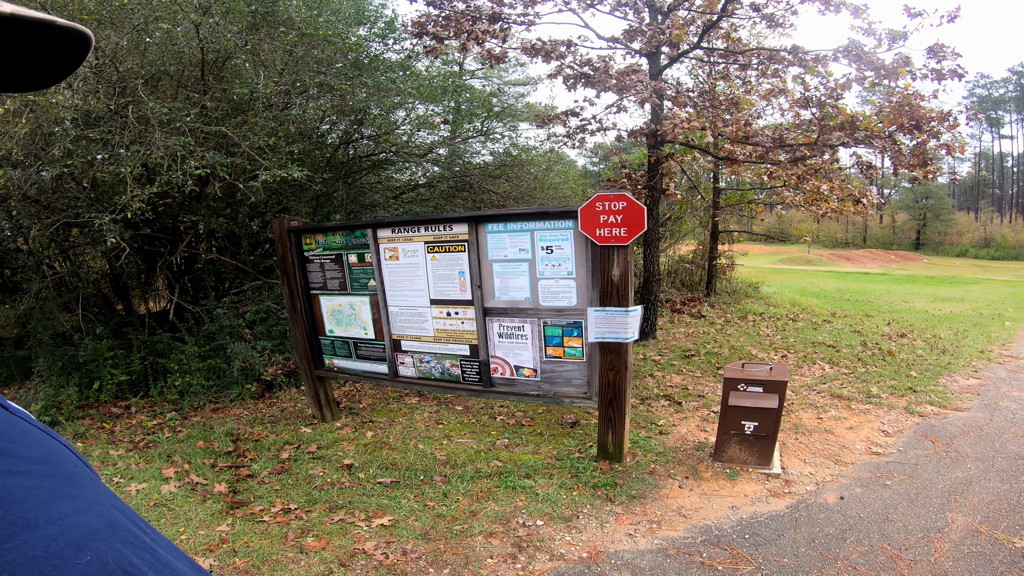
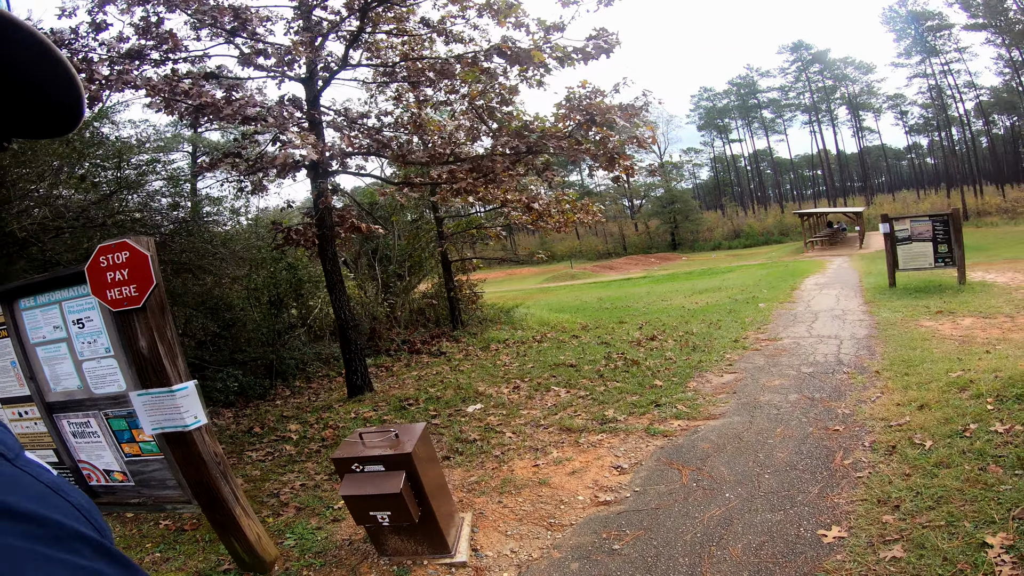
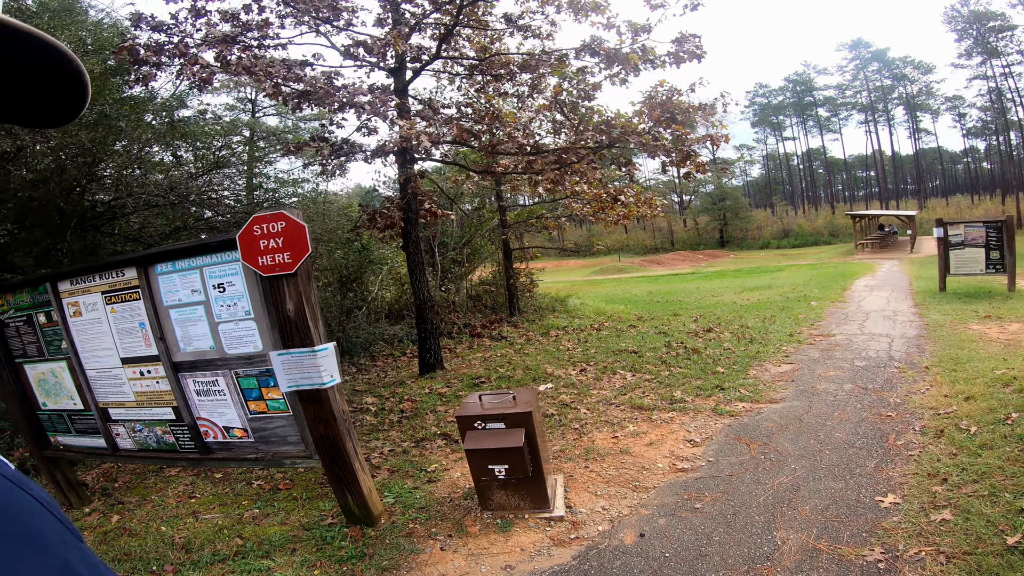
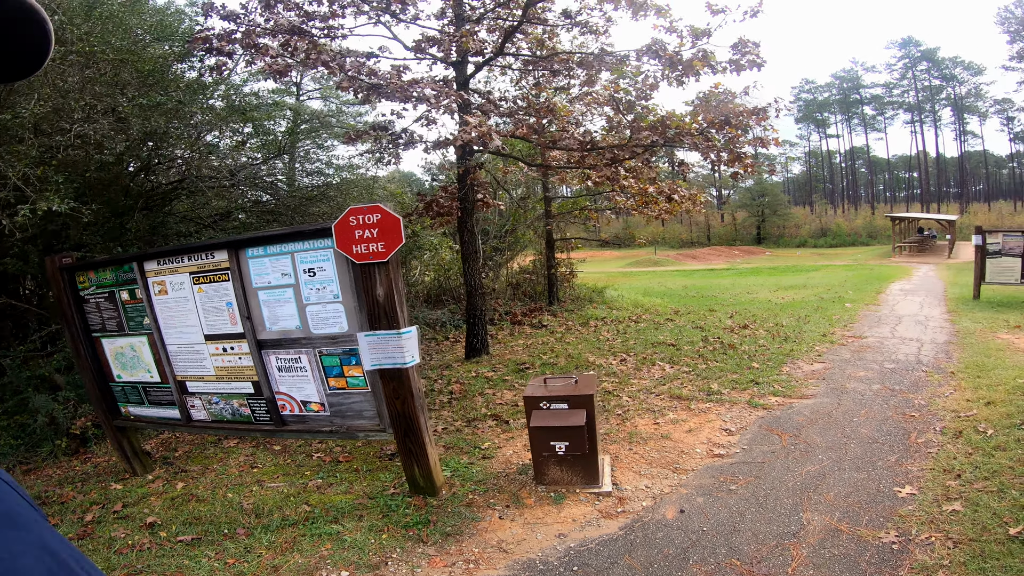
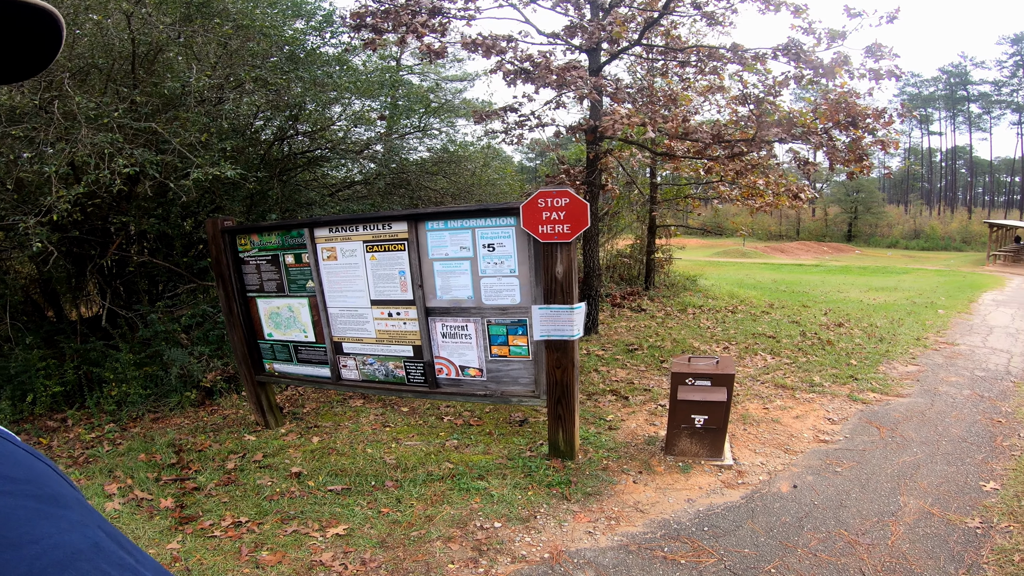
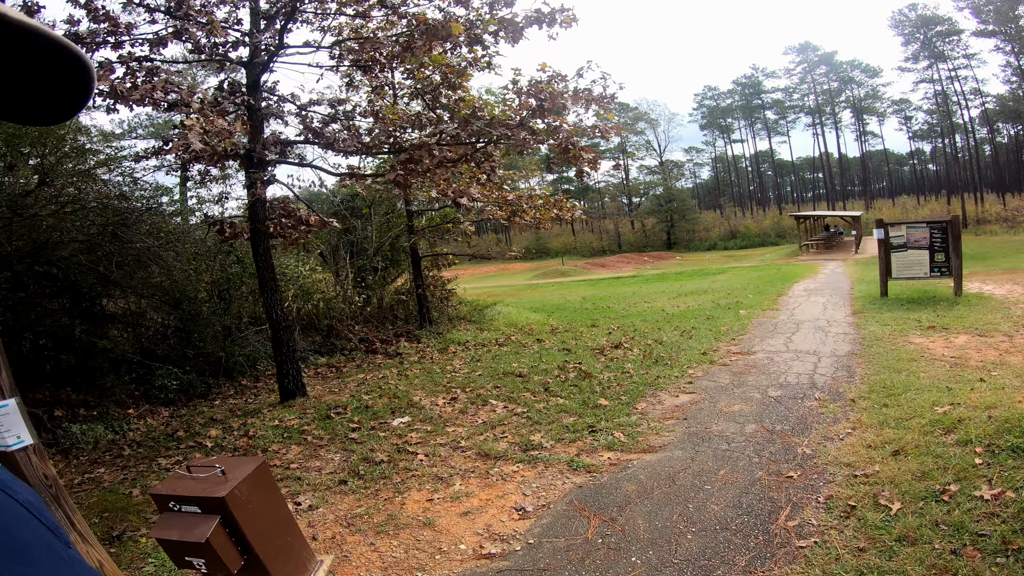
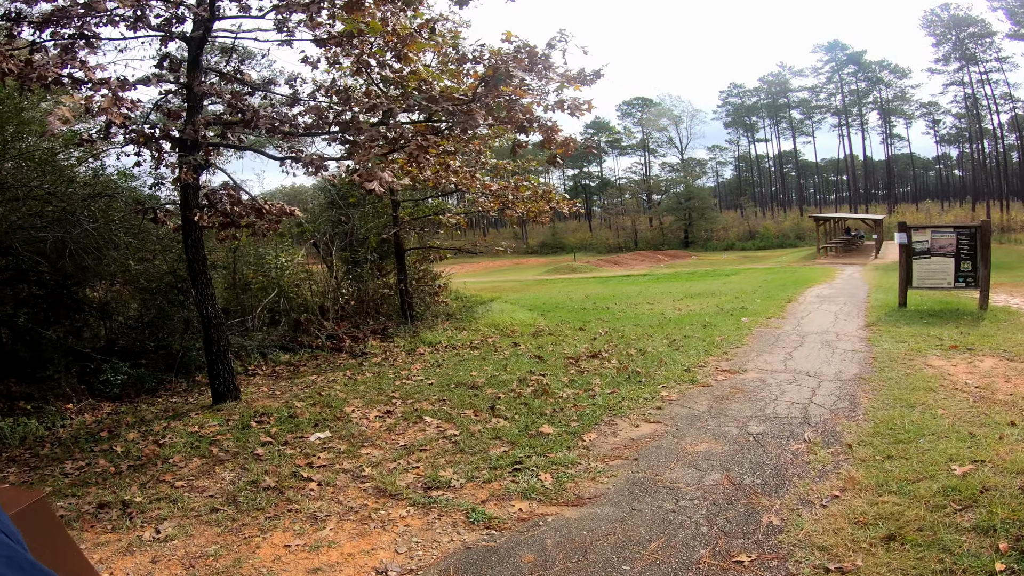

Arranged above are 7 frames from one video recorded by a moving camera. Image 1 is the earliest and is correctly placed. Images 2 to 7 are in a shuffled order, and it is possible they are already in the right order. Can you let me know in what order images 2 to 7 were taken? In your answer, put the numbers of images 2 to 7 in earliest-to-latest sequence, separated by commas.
5, 4, 3, 2, 6, 7
